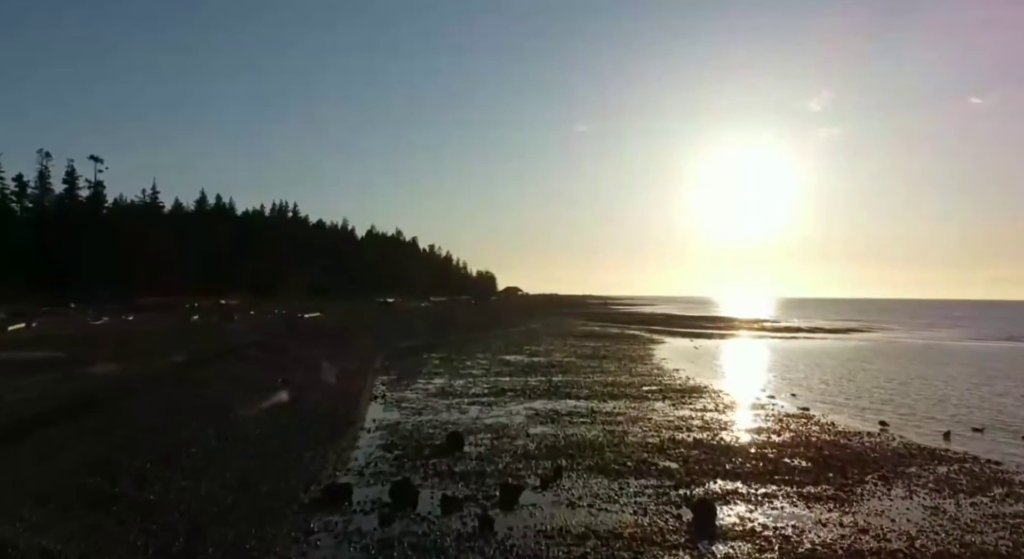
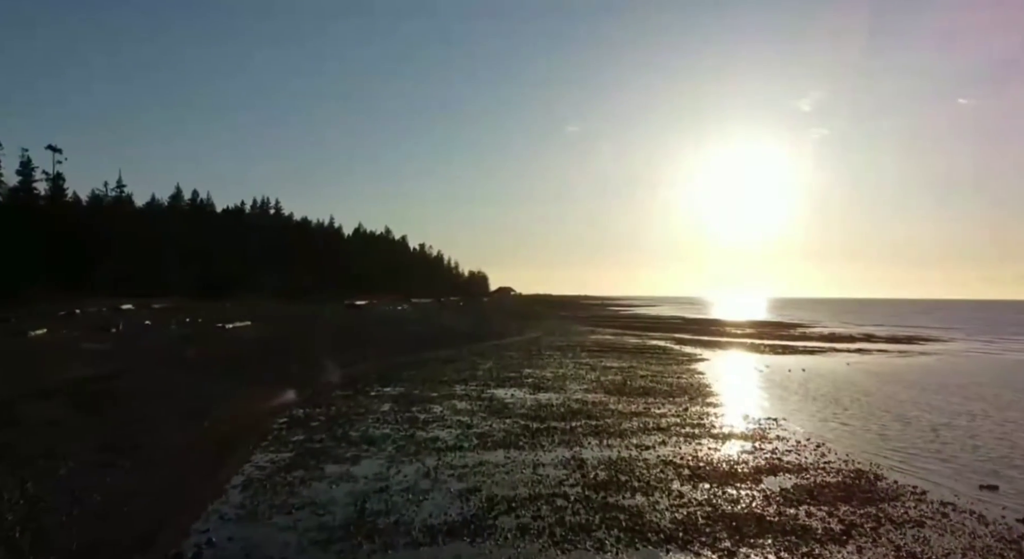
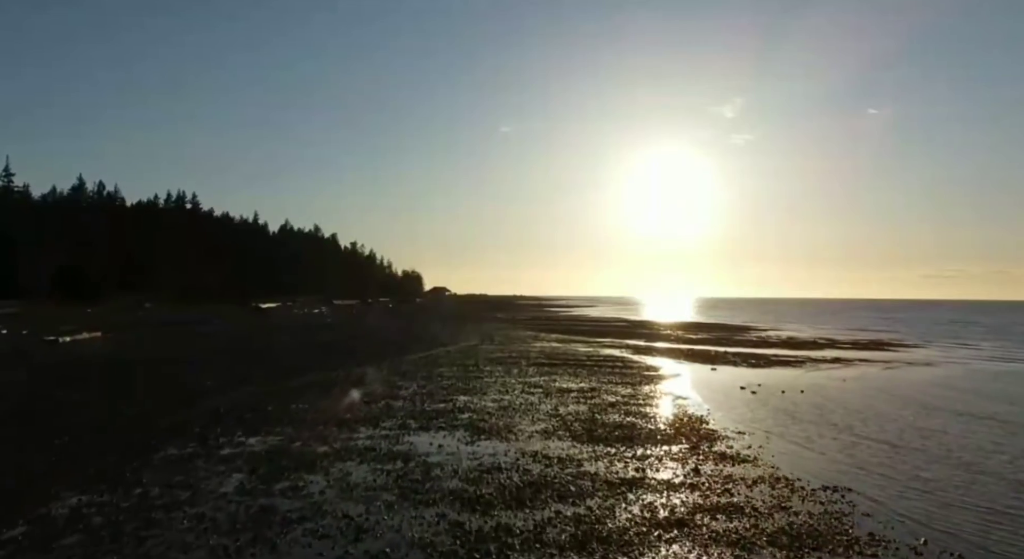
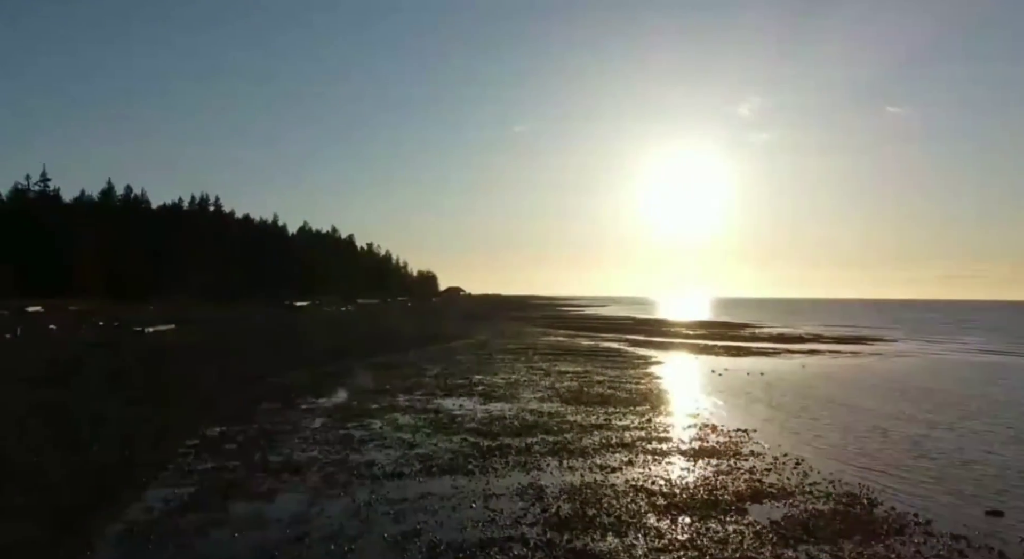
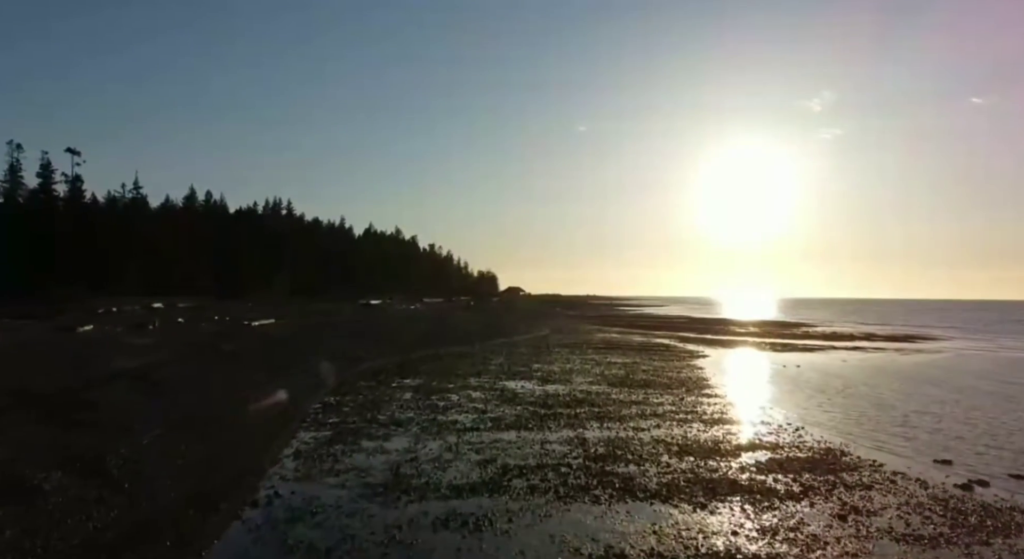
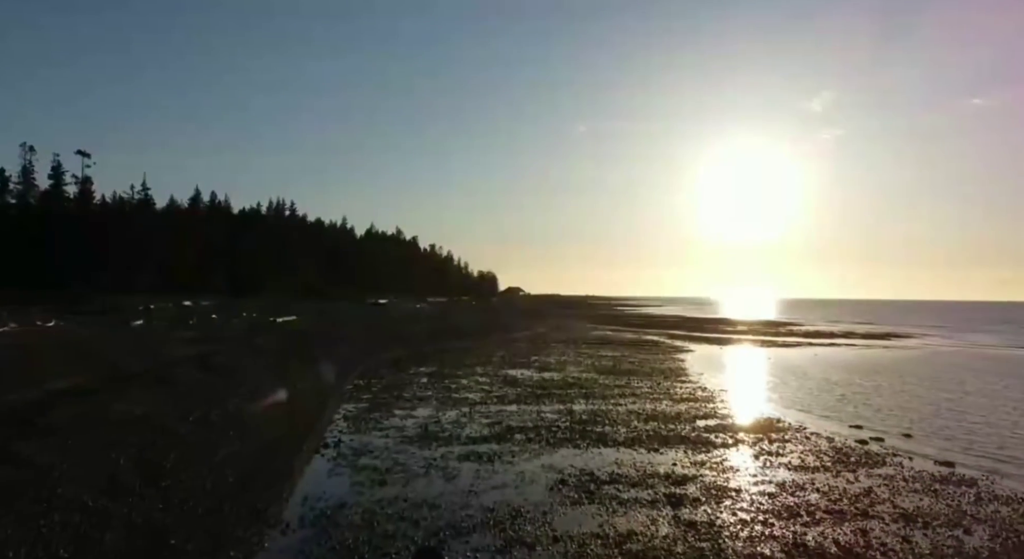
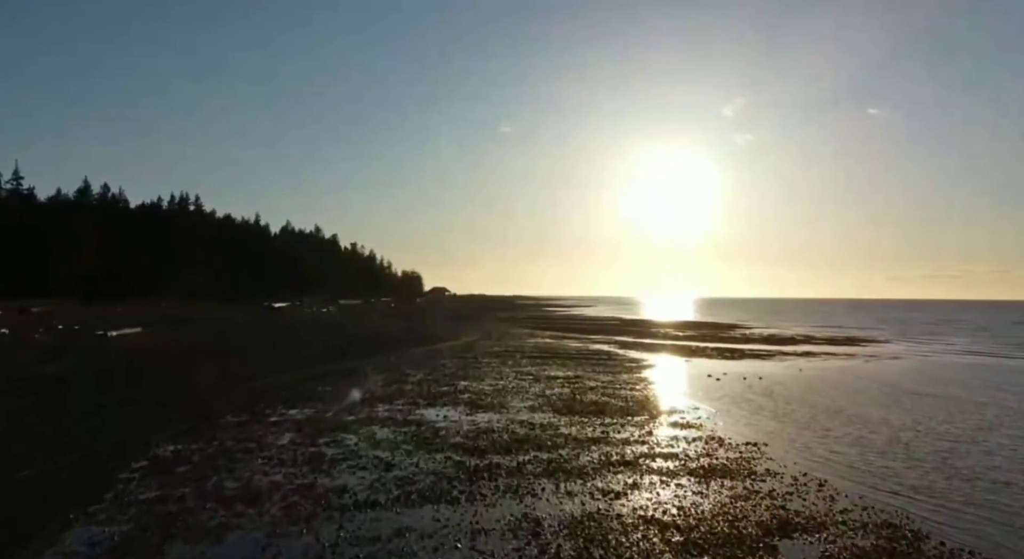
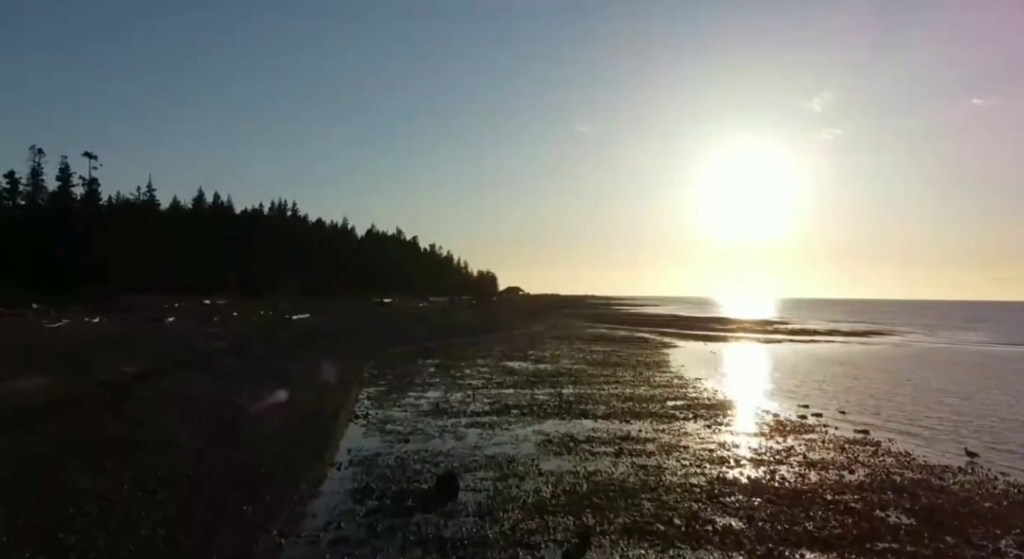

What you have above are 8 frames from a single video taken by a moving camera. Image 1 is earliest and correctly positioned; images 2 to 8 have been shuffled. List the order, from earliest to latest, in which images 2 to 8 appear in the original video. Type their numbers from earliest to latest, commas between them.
8, 6, 5, 2, 4, 7, 3
